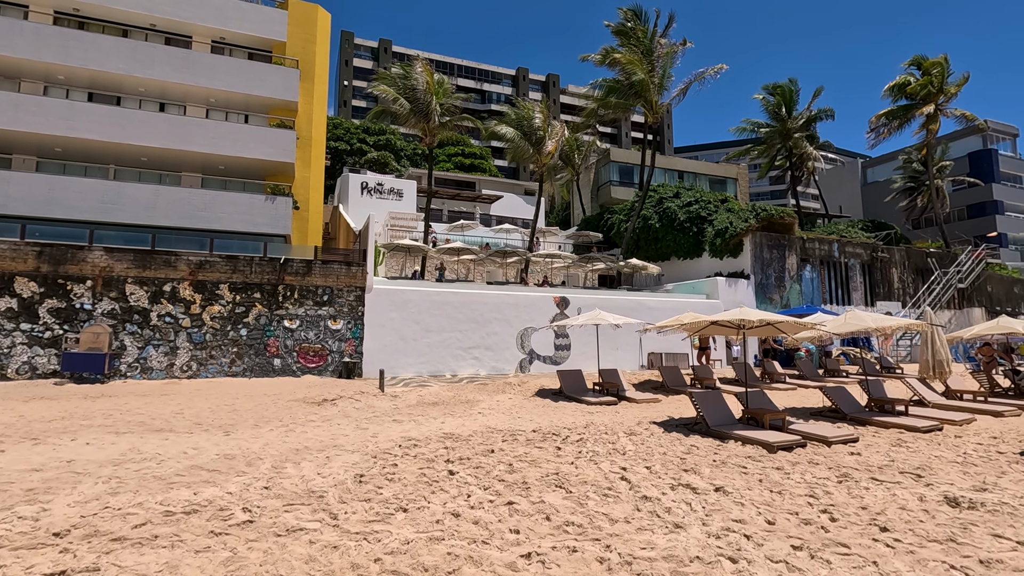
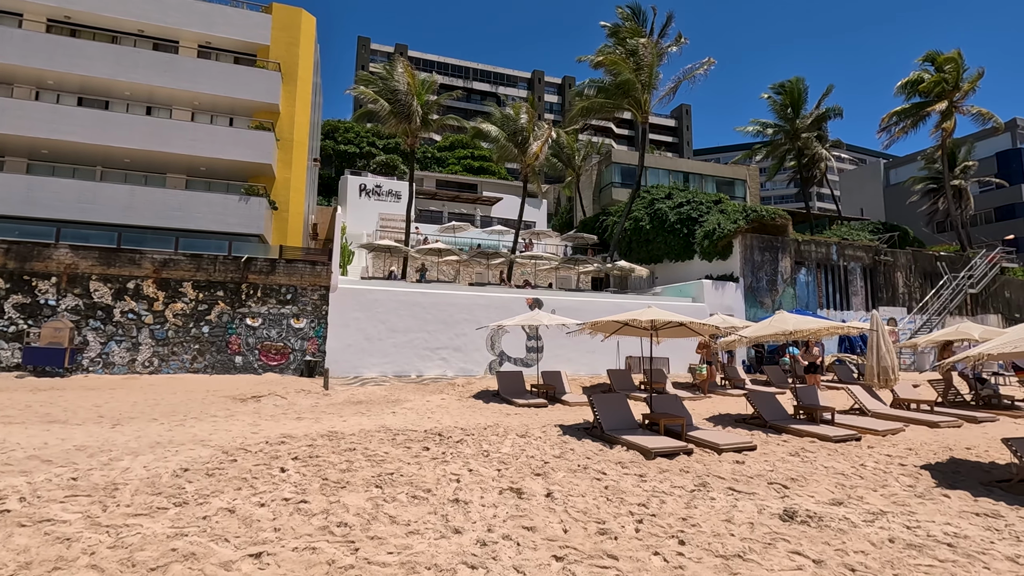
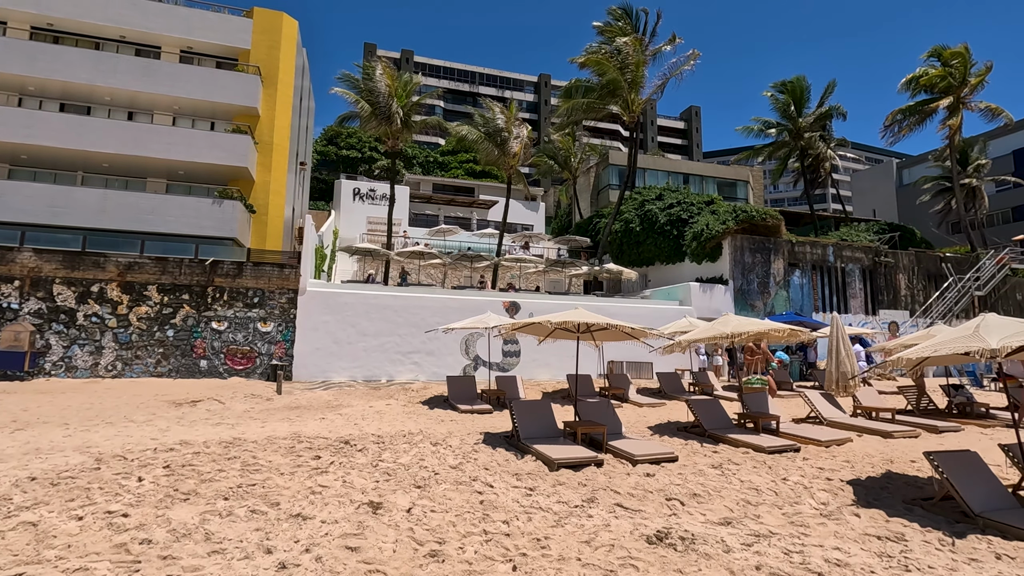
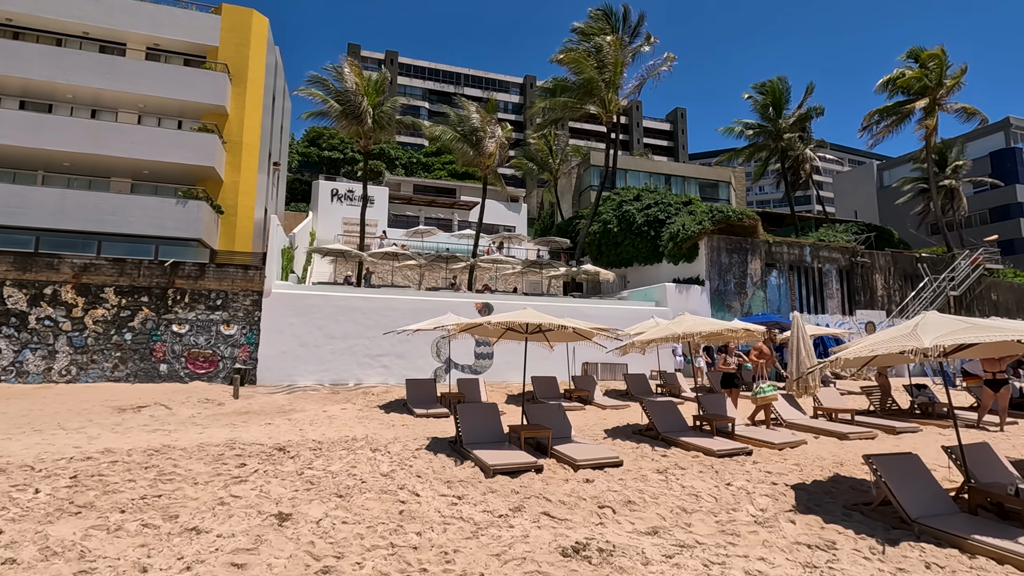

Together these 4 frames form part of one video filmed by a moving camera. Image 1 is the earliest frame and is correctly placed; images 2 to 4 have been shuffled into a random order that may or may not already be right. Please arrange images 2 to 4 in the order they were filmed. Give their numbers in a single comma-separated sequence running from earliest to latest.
2, 3, 4
